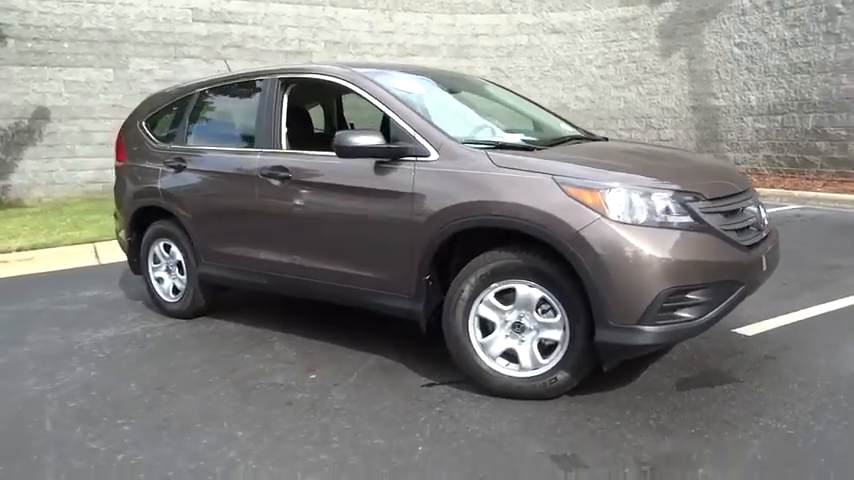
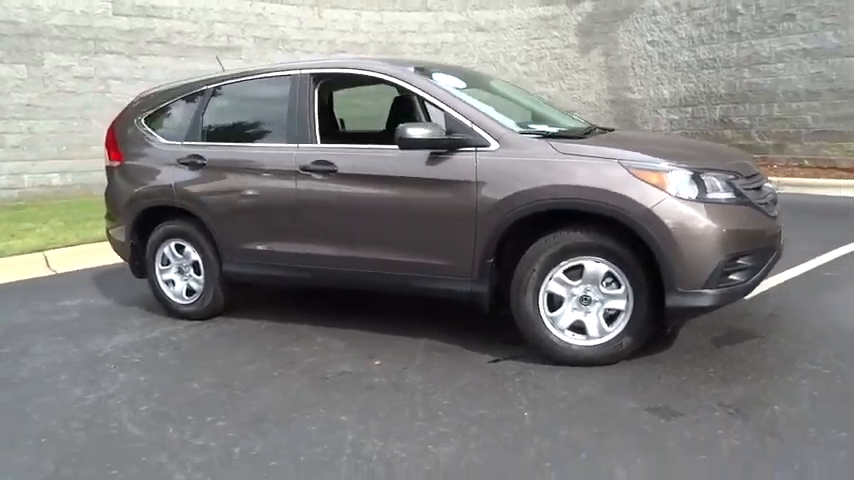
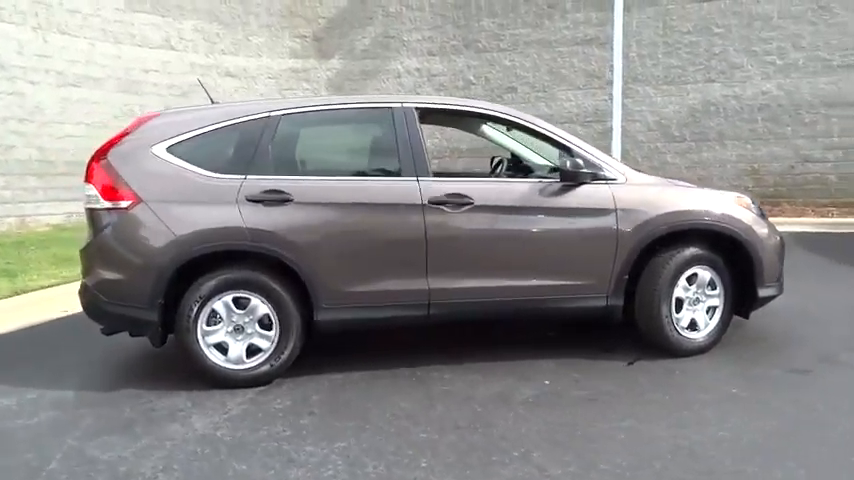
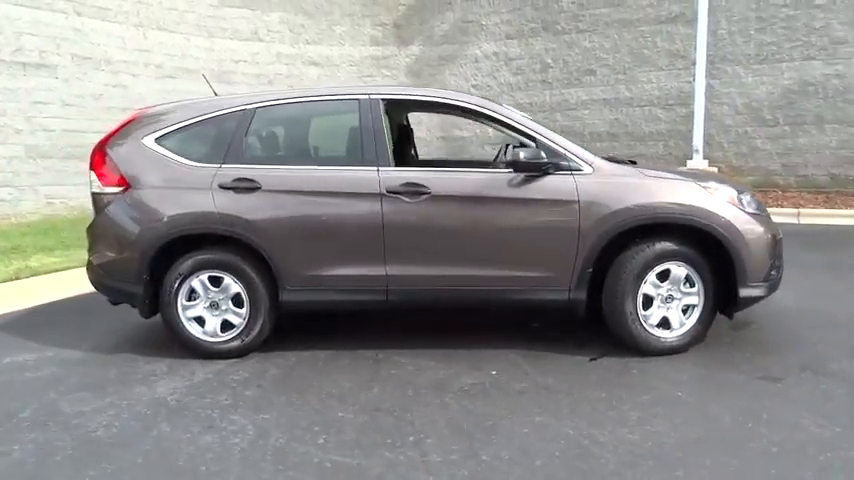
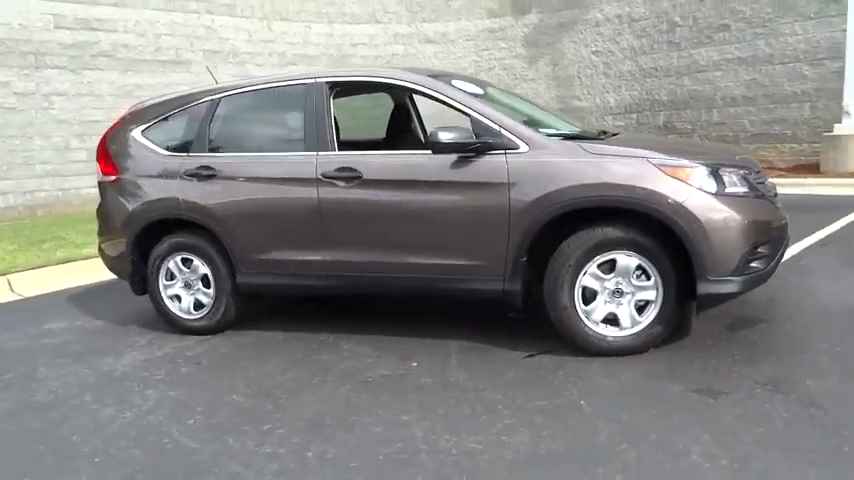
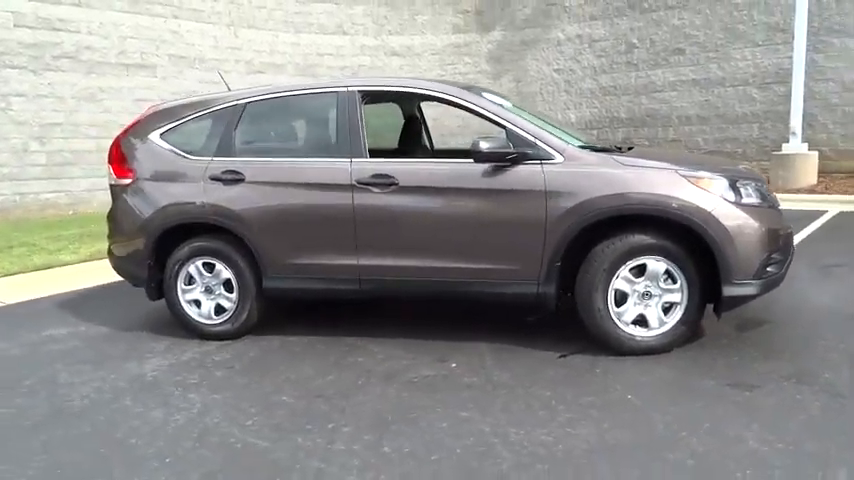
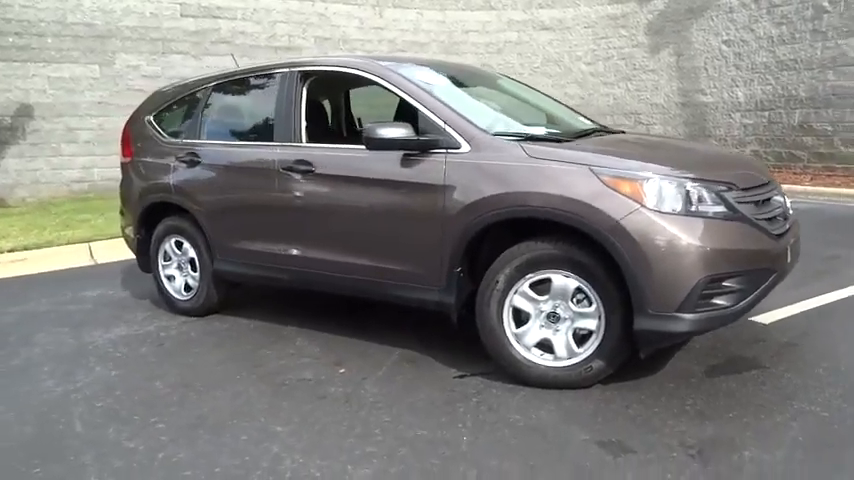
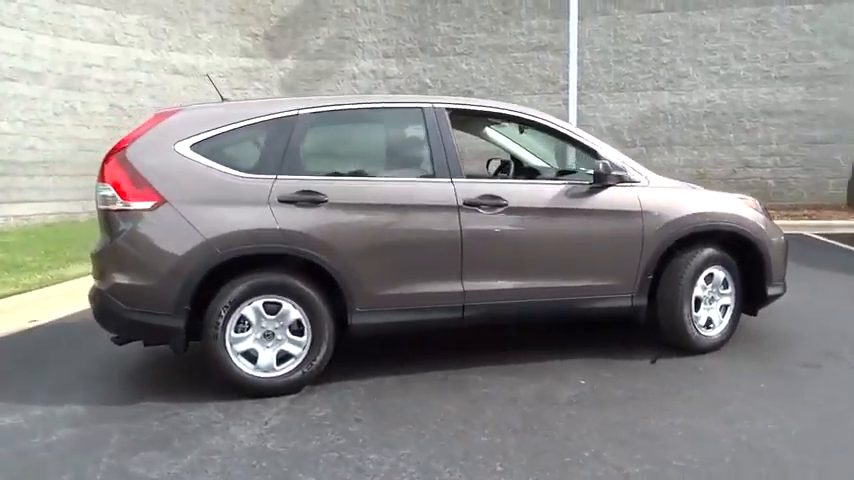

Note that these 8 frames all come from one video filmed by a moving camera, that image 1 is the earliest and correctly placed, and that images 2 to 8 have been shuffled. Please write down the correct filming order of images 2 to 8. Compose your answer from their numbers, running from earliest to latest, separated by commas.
7, 2, 5, 6, 4, 3, 8
